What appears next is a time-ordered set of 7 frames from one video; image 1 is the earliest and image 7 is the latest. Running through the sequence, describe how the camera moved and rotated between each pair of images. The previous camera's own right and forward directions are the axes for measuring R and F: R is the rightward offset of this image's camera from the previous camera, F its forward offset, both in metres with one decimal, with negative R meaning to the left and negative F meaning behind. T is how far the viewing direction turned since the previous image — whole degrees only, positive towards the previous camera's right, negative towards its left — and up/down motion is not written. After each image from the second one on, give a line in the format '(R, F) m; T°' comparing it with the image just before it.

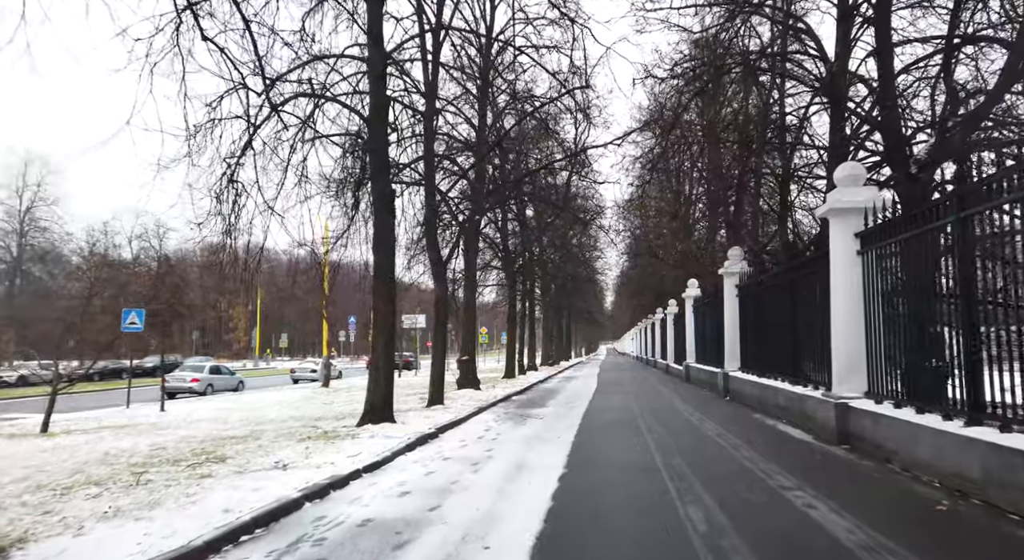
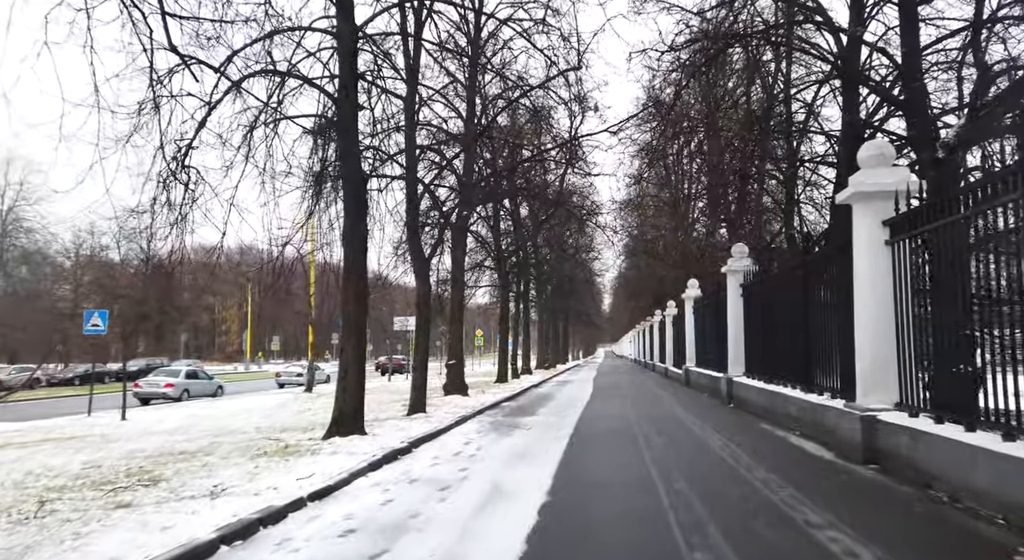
(+0.2, +1.0) m; 0°
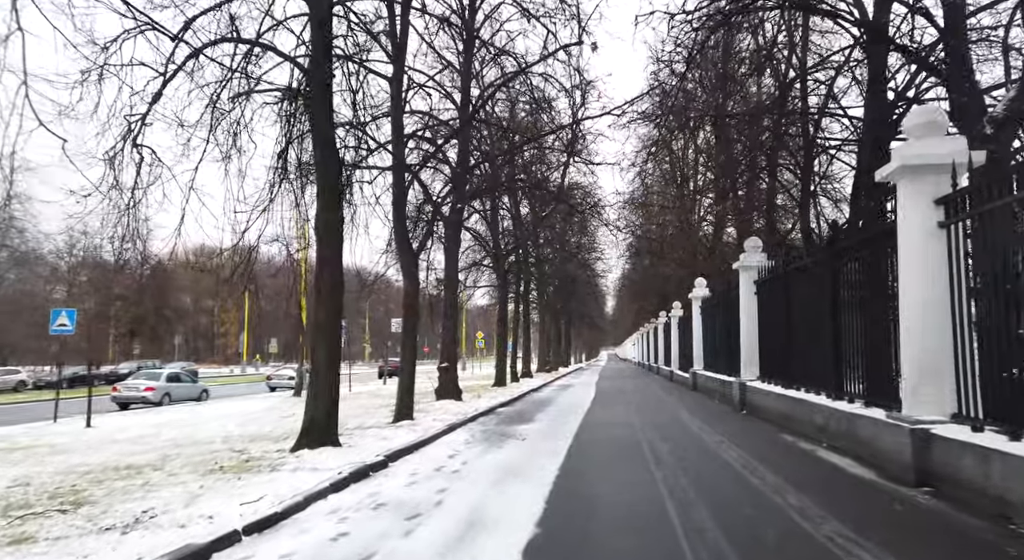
(+0.2, +1.0) m; 0°
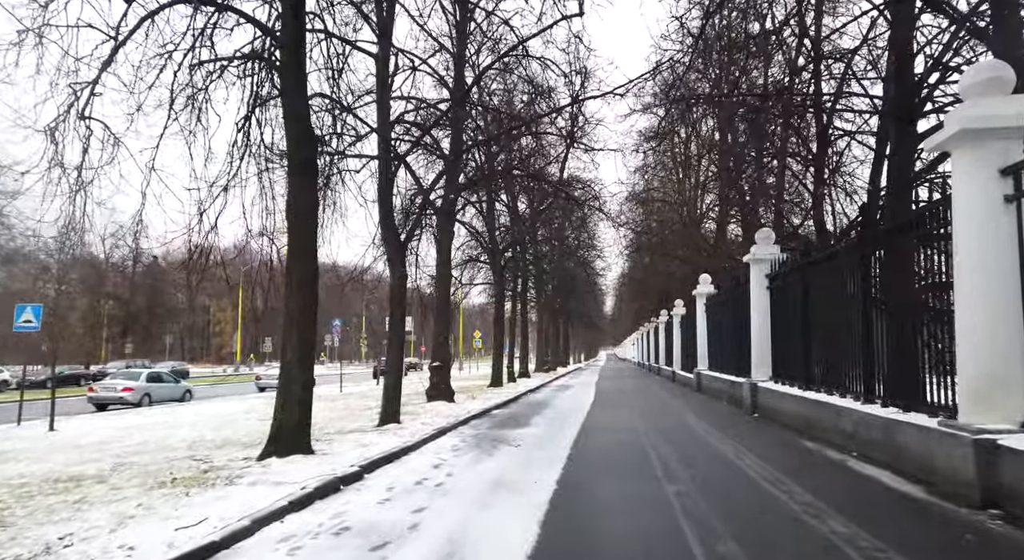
(+0.1, +0.9) m; 0°
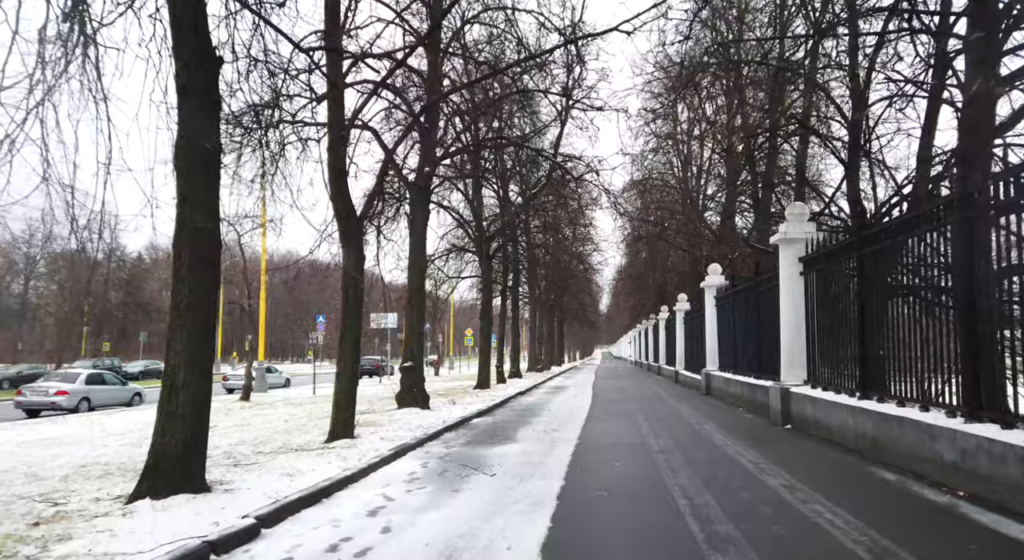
(+0.2, +2.1) m; 0°
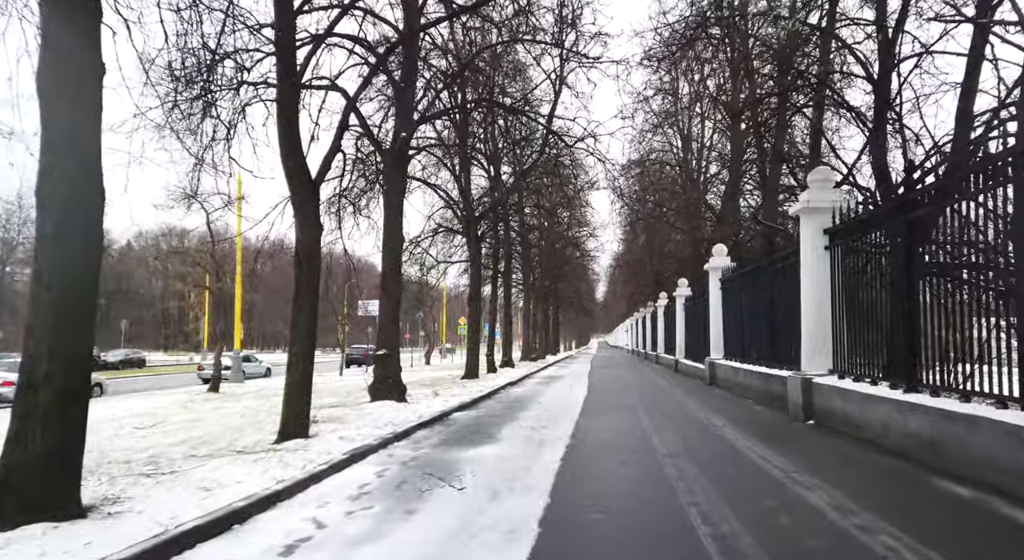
(+0.2, +1.3) m; 0°
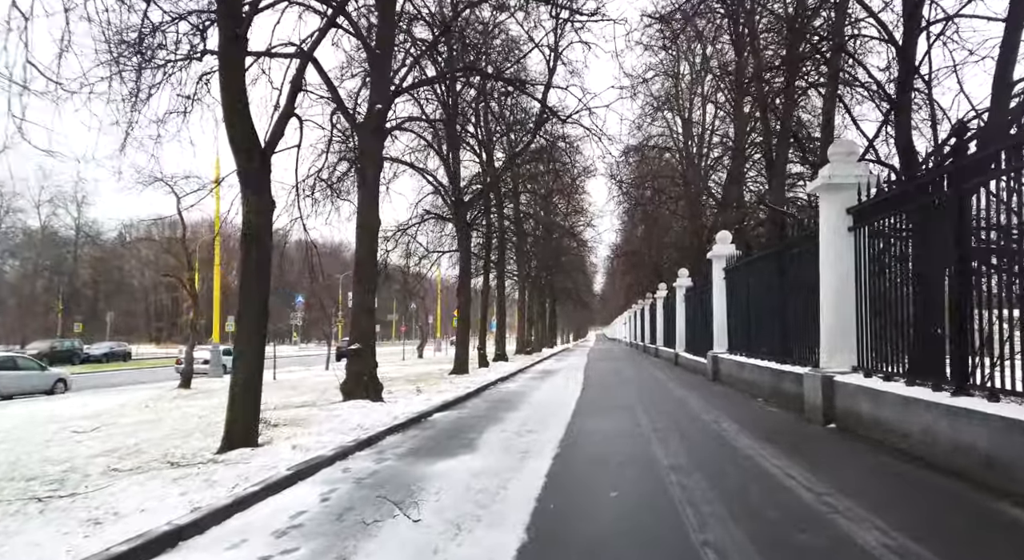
(+0.2, +1.0) m; 0°
